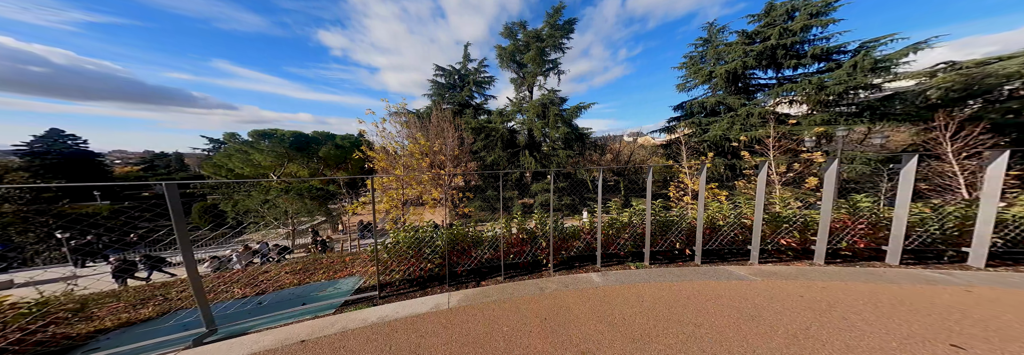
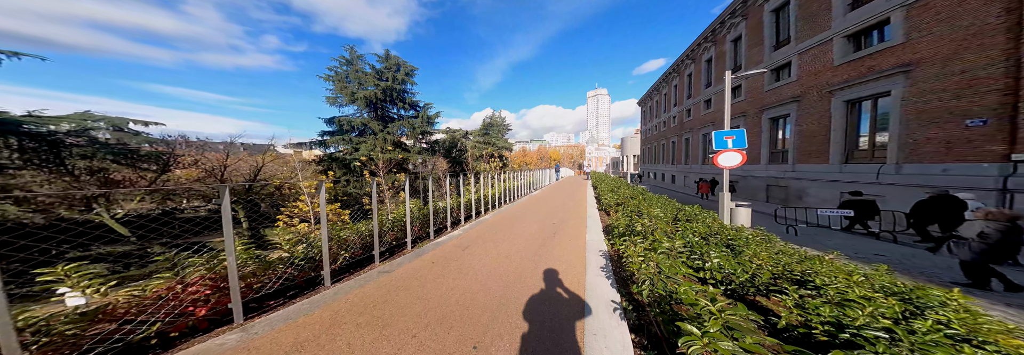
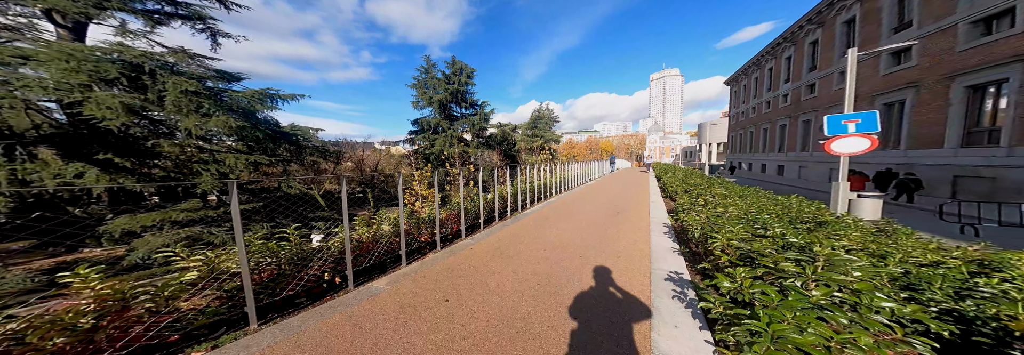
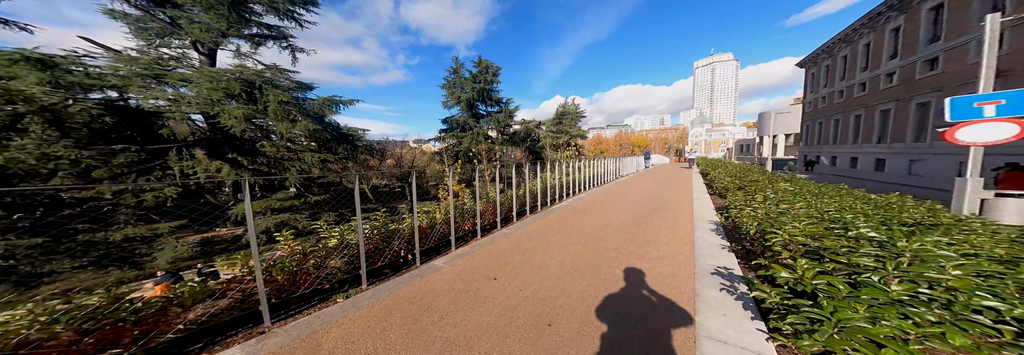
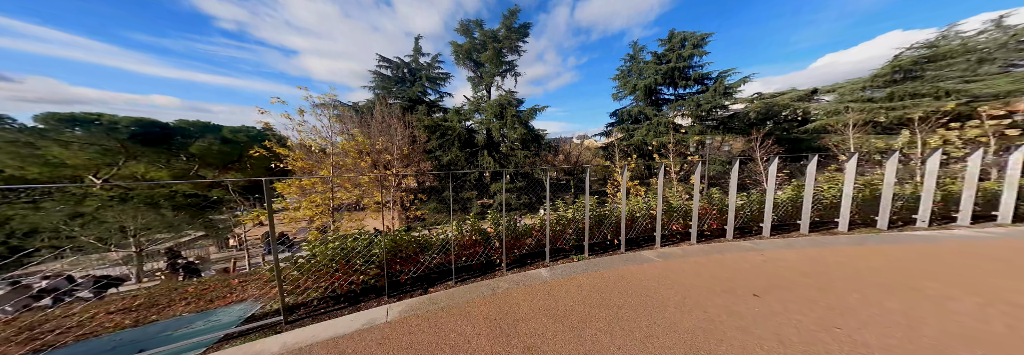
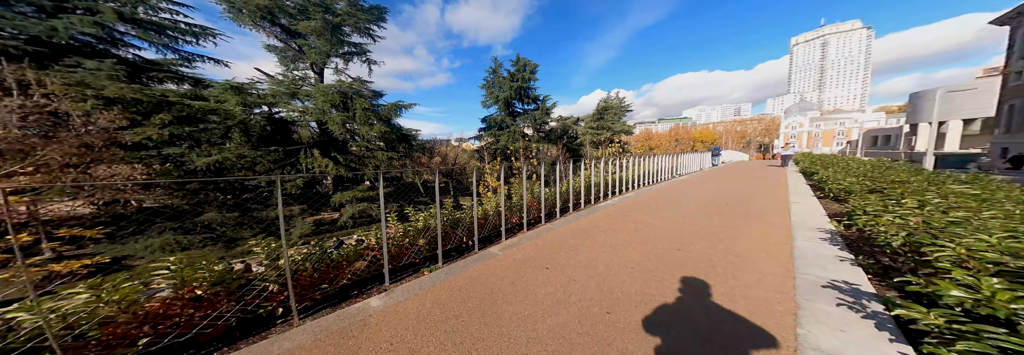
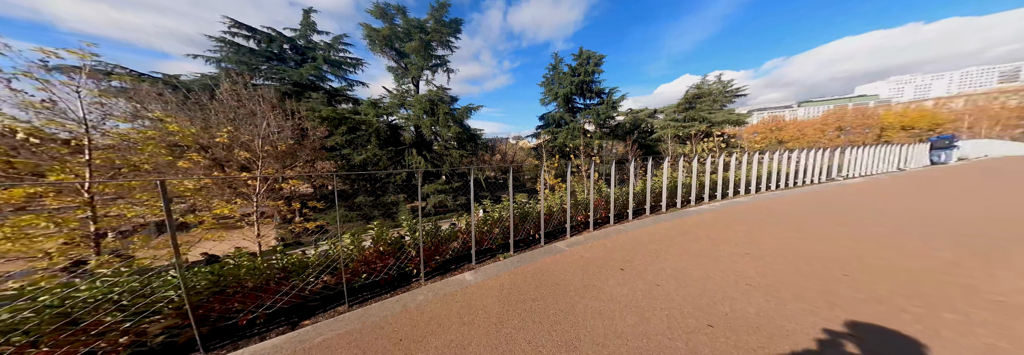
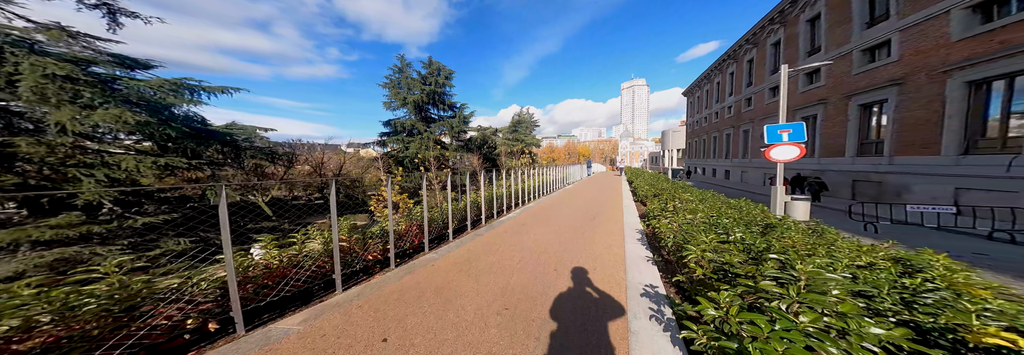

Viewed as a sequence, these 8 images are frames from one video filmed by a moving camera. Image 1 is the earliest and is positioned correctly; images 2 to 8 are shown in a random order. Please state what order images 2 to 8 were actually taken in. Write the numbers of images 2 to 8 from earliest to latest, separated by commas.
5, 7, 6, 4, 3, 8, 2
